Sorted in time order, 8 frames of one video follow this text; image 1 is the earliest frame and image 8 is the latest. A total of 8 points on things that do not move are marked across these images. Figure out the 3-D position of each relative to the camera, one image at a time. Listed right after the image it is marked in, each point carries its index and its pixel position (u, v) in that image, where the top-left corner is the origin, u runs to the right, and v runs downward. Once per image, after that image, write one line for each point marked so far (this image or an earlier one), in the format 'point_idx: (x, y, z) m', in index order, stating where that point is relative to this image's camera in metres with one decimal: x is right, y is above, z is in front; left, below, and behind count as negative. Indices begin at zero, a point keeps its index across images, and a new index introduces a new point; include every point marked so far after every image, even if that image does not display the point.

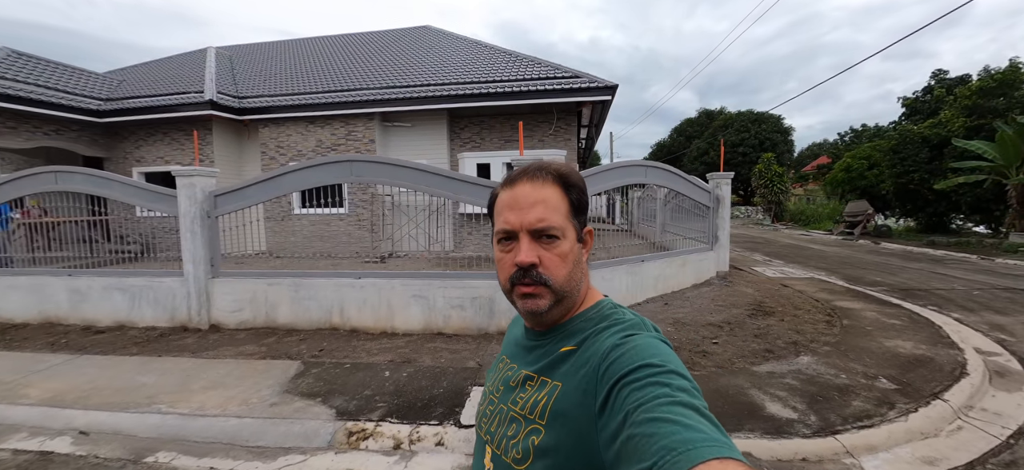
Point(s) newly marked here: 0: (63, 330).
0: (-7.1, -1.5, +5.8) m
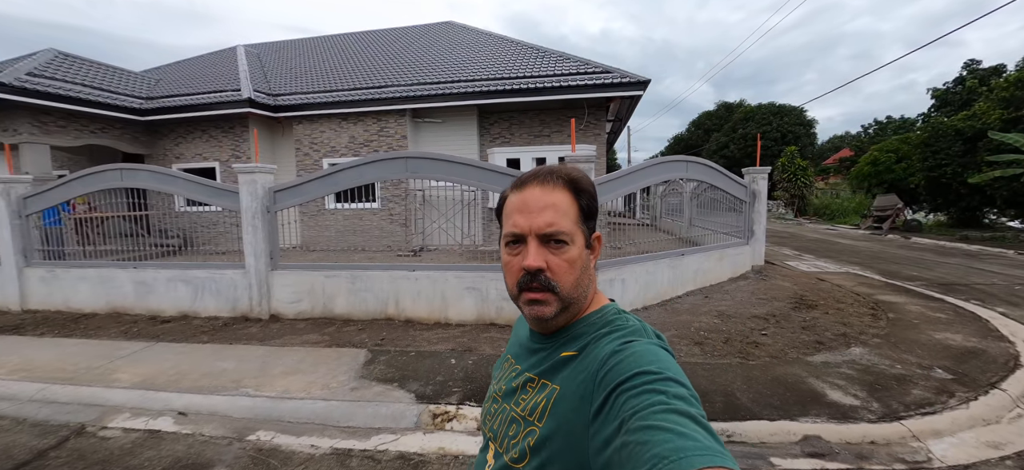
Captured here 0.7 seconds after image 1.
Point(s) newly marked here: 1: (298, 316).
0: (-6.4, -1.4, +6.2) m
1: (-3.4, -1.3, +5.7) m
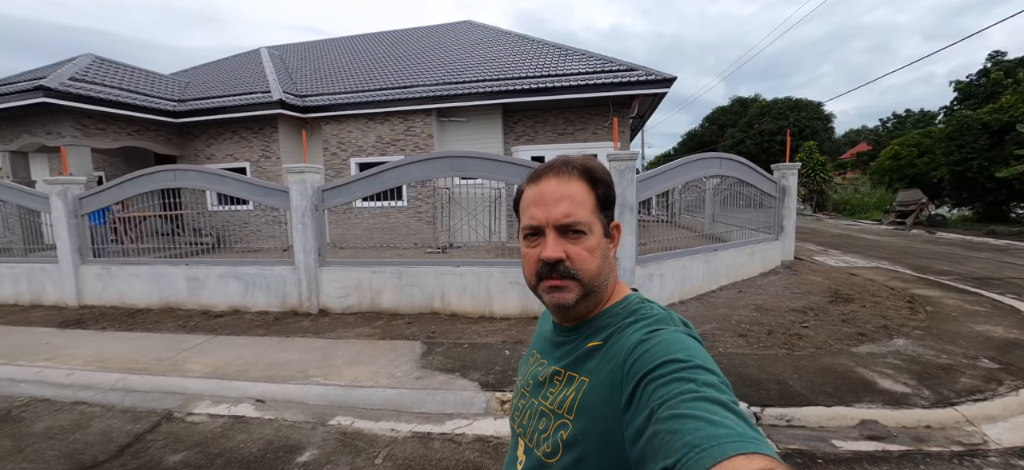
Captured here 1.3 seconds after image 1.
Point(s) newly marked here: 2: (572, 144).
0: (-5.8, -1.4, +6.5) m
1: (-2.7, -1.2, +5.9) m
2: (+1.9, +2.8, +10.9) m
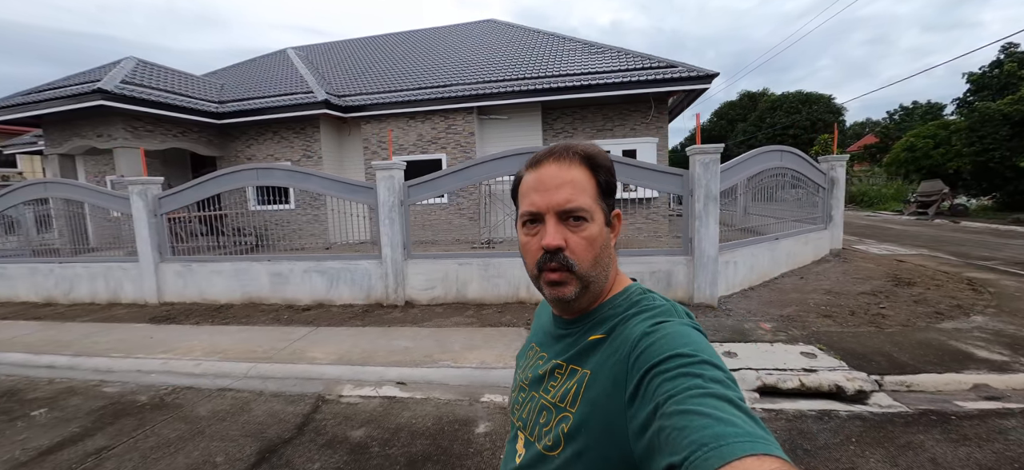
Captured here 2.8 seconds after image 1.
0: (-4.4, -1.3, +6.7) m
1: (-1.4, -1.1, +6.2) m
2: (+3.1, +3.0, +11.2) m
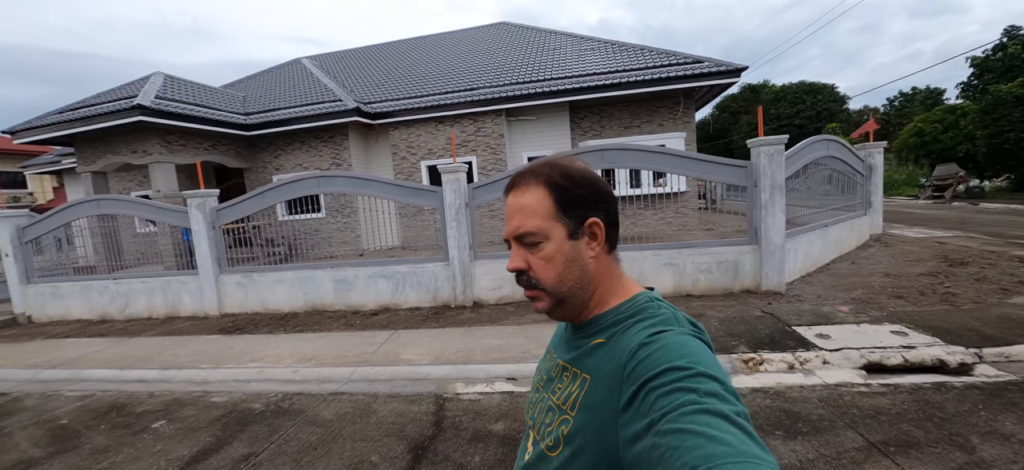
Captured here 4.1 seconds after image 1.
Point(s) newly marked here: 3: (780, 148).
0: (-3.3, -1.5, +6.8) m
1: (-0.2, -1.1, +6.3) m
2: (+4.0, +3.1, +11.4) m
3: (+4.1, +1.3, +5.5) m
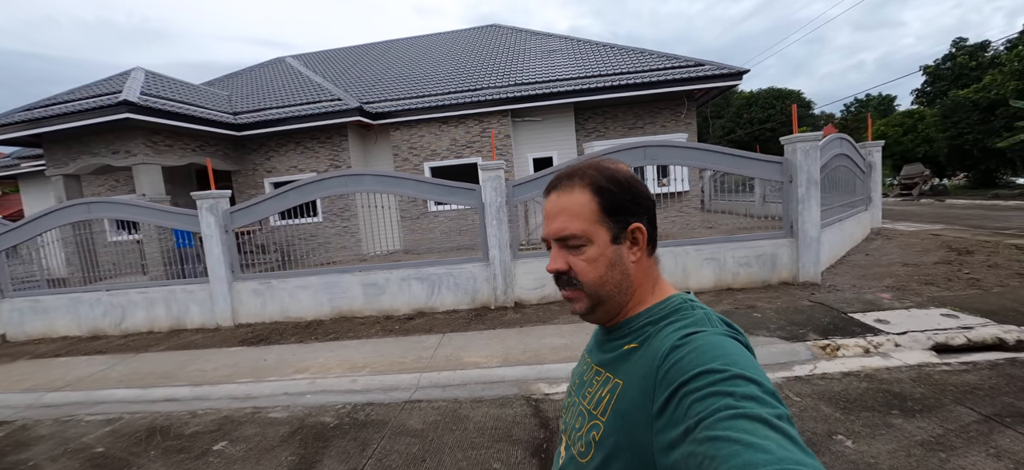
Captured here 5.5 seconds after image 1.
0: (-2.5, -1.5, +6.4) m
1: (+0.6, -1.1, +6.2) m
2: (+4.3, +3.2, +11.7) m
3: (+4.9, +1.4, +5.8) m
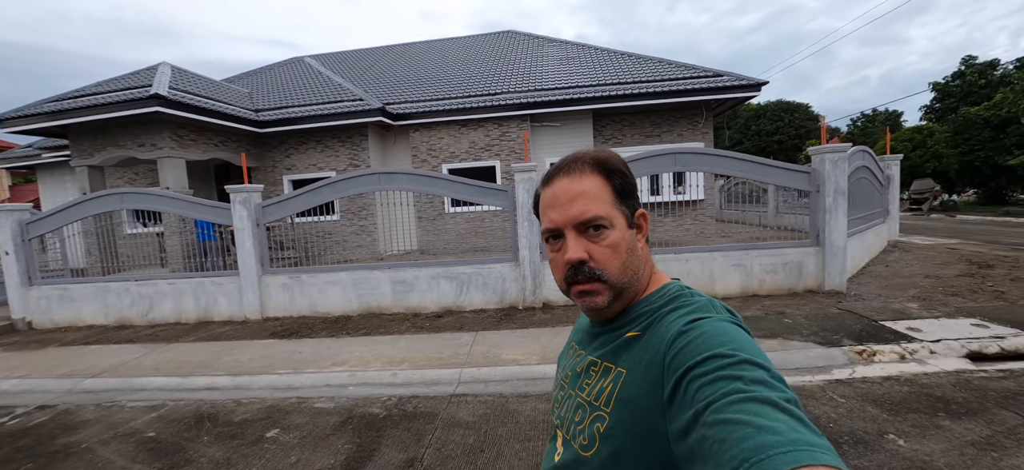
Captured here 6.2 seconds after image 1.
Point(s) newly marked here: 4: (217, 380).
0: (-2.0, -1.5, +6.5) m
1: (+1.1, -1.2, +6.3) m
2: (+4.9, +3.0, +11.8) m
3: (+5.5, +1.3, +6.0) m
4: (-4.0, -2.0, +4.8) m
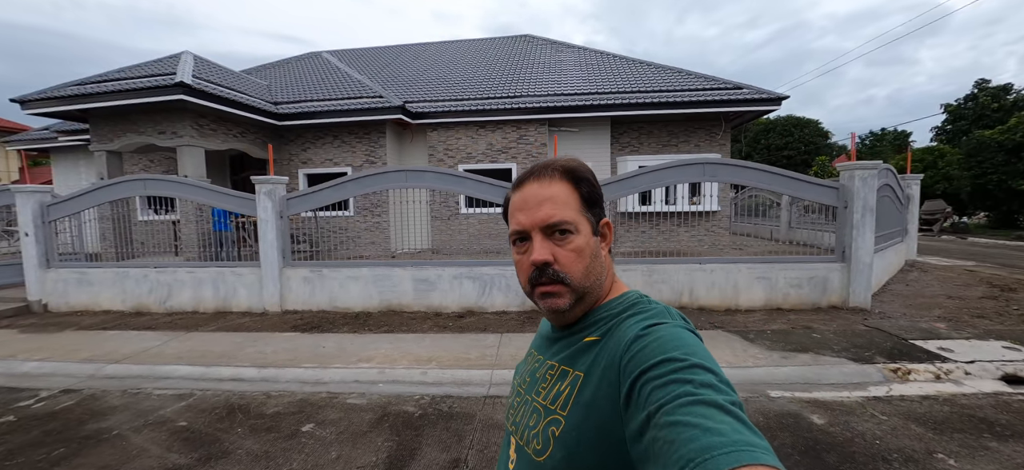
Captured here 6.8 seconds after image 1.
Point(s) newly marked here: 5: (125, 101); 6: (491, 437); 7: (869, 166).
0: (-1.6, -1.4, +6.5) m
1: (+1.5, -1.3, +6.3) m
2: (+5.4, +2.6, +11.9) m
3: (+6.0, +1.0, +6.0) m
4: (-3.6, -1.8, +4.8) m
5: (-9.7, +3.4, +9.1) m
6: (-0.2, -1.9, +3.3) m
7: (+5.9, +1.1, +5.9) m
